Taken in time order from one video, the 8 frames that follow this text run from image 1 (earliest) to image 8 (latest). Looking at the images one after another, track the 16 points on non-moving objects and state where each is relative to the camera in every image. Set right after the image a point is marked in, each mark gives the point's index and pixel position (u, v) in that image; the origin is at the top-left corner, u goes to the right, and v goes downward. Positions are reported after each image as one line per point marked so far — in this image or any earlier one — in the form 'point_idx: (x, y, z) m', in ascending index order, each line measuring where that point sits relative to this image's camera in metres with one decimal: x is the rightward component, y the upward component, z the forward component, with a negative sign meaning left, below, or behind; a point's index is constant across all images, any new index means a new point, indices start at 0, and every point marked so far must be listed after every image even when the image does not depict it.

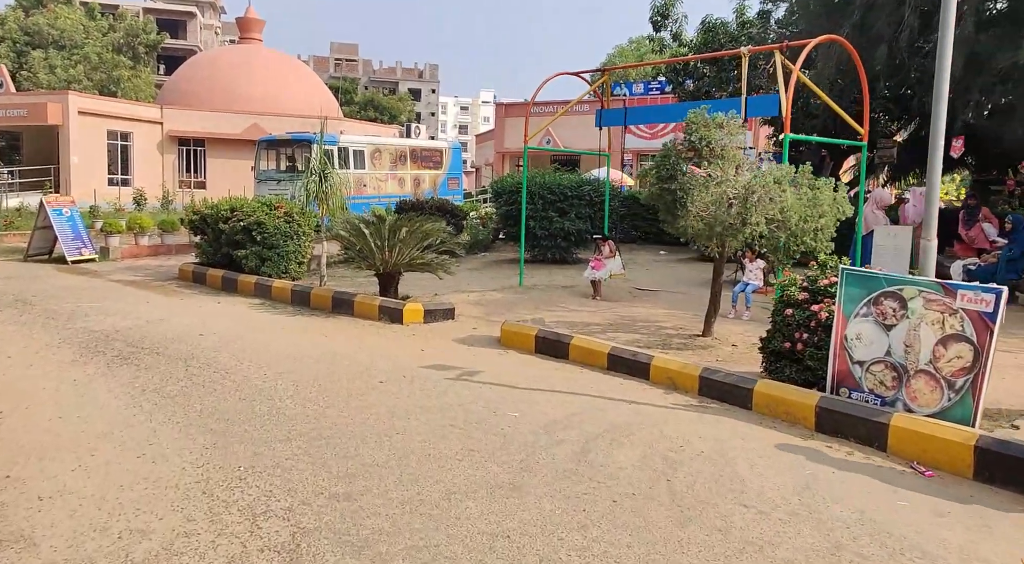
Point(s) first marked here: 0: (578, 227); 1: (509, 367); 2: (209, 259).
0: (+1.0, +0.8, +12.7) m
1: (0.0, -0.6, +6.0) m
2: (-4.4, +0.3, +11.8) m
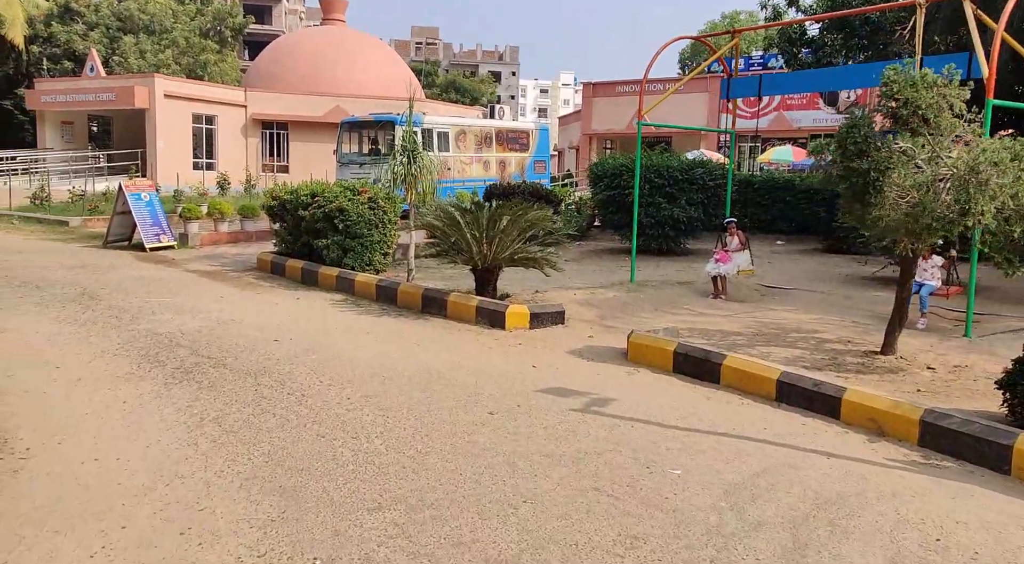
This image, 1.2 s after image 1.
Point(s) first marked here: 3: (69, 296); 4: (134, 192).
0: (+2.5, +0.9, +11.4) m
1: (+0.8, -0.7, +4.8) m
2: (-3.0, +0.5, +11.0) m
3: (-4.7, -0.2, +8.8) m
4: (-6.6, +1.6, +14.3) m
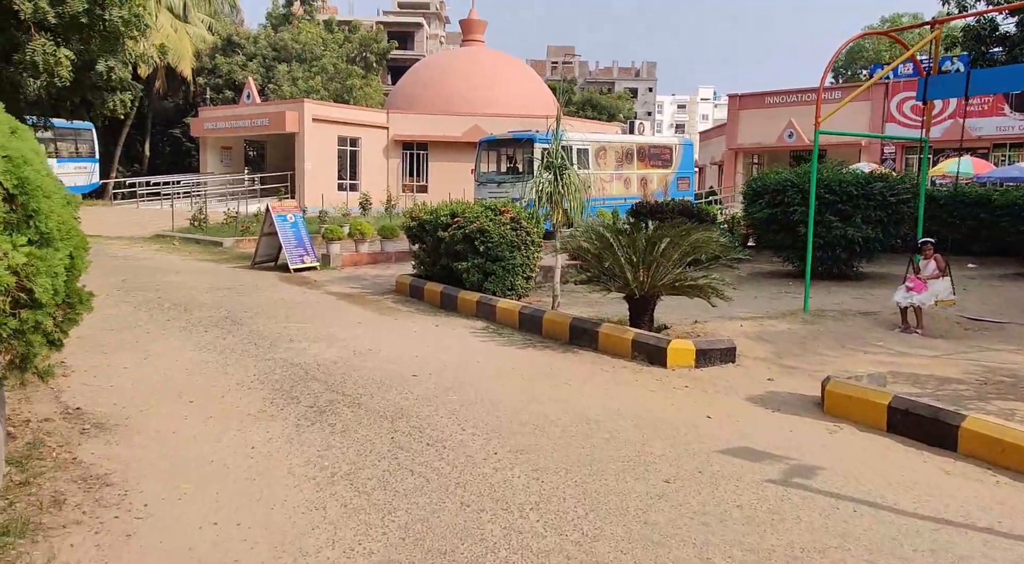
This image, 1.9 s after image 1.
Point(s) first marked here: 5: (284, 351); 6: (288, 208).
0: (+4.4, +0.6, +10.1) m
1: (+1.6, -0.9, +3.9) m
2: (-1.1, +0.2, +10.6) m
3: (-3.1, -0.4, +8.7) m
4: (-4.1, +1.2, +14.5) m
5: (-1.9, -0.6, +7.0) m
6: (-4.0, +1.3, +14.7) m
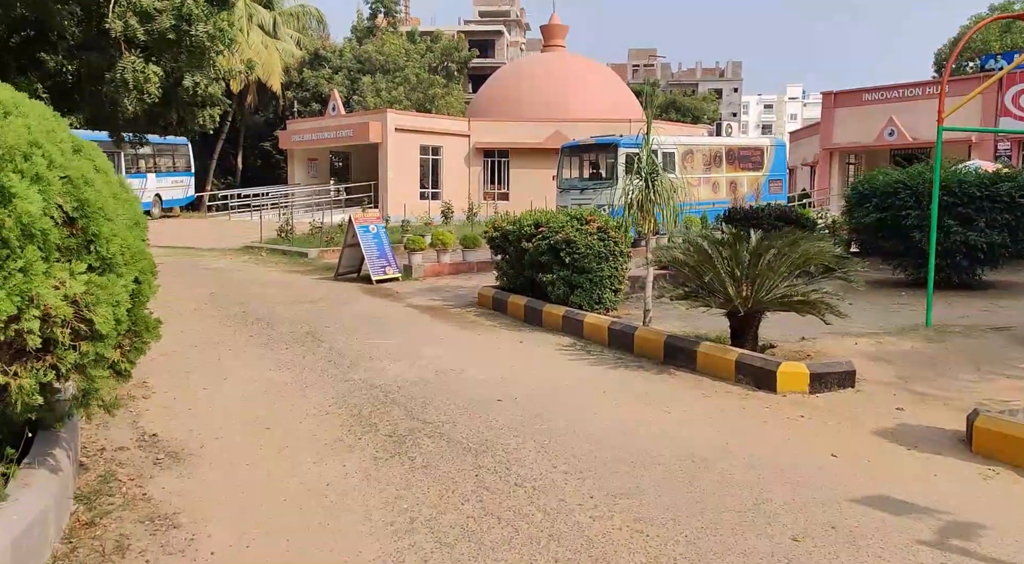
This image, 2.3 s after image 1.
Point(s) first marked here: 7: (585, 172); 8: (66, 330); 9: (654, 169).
0: (+5.4, +0.5, +9.2) m
1: (+2.1, -1.0, +3.3) m
2: (0.0, 0.0, +10.2) m
3: (-2.2, -0.6, +8.5) m
4: (-2.6, +1.0, +14.4) m
5: (-1.2, -0.7, +6.7) m
6: (-2.5, +1.1, +14.6) m
7: (+1.7, +2.6, +19.8) m
8: (-1.7, -0.2, +3.1) m
9: (+1.4, +1.1, +8.2) m
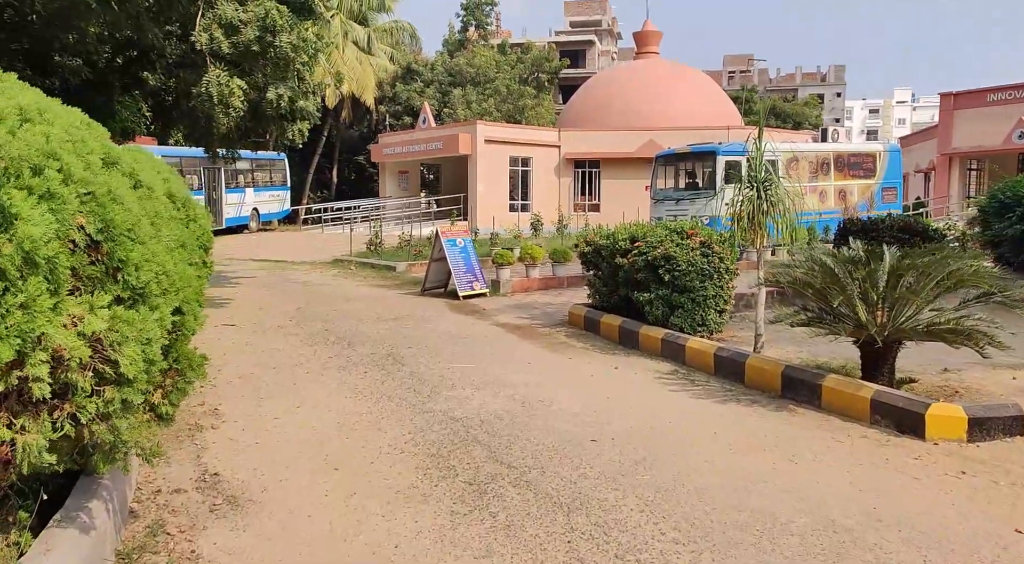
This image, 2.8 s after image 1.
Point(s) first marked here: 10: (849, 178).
0: (+6.3, +0.3, +7.9) m
1: (+2.4, -1.1, +2.4) m
2: (+1.1, -0.2, +9.5) m
3: (-1.3, -0.7, +8.0) m
4: (-1.0, +0.8, +14.0) m
5: (-0.5, -0.9, +6.1) m
6: (-0.9, +0.9, +14.1) m
7: (+3.9, +2.3, +18.9) m
8: (-1.3, -0.3, +2.6) m
9: (+2.3, +0.9, +7.4) m
10: (+7.8, +2.4, +19.0) m
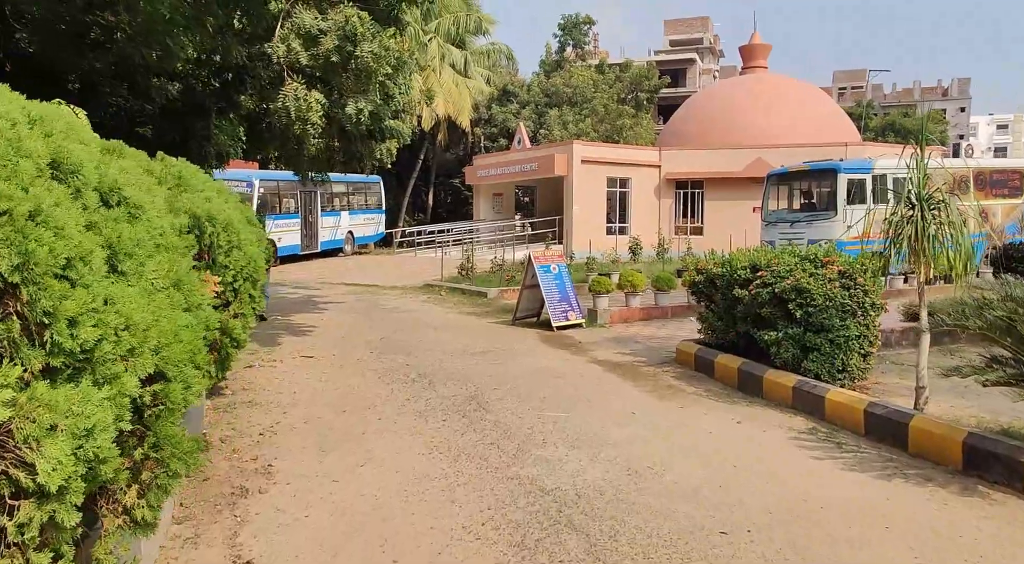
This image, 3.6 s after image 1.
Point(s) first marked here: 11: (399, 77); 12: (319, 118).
0: (+7.1, -0.1, +6.1) m
1: (+2.5, -1.2, +1.0) m
2: (+2.1, -0.6, +8.3) m
3: (-0.5, -1.0, +7.1) m
4: (+0.5, +0.3, +13.0) m
5: (+0.1, -1.1, +5.1) m
6: (+0.7, +0.4, +13.1) m
7: (+6.0, +1.7, +17.3) m
8: (-1.1, -0.4, +1.7) m
9: (+3.1, +0.6, +6.1) m
10: (+9.9, +1.8, +17.0) m
11: (-1.3, +2.4, +9.6) m
12: (-2.0, +1.8, +8.7) m
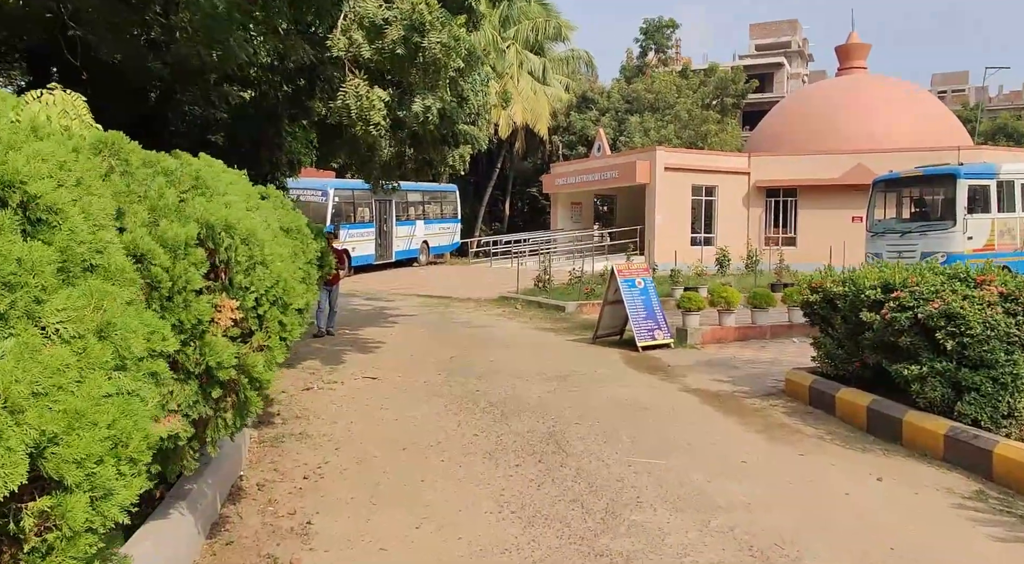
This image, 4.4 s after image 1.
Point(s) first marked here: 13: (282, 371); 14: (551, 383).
0: (+7.6, -0.3, +4.5) m
1: (+2.6, -1.3, -0.2) m
2: (+2.8, -0.7, +7.1) m
3: (+0.2, -1.2, +6.1) m
4: (+1.7, +0.1, +11.9) m
5: (+0.6, -1.3, +4.1) m
6: (+1.9, +0.2, +12.0) m
7: (+7.5, +1.4, +15.7) m
8: (-1.0, -0.5, +0.8) m
9: (+3.6, +0.5, +4.8) m
10: (+11.4, +1.4, +15.1) m
11: (-0.4, +2.2, +8.7) m
12: (-1.2, +1.6, +7.9) m
13: (-2.6, -1.0, +9.4) m
14: (+0.4, -1.1, +8.8) m
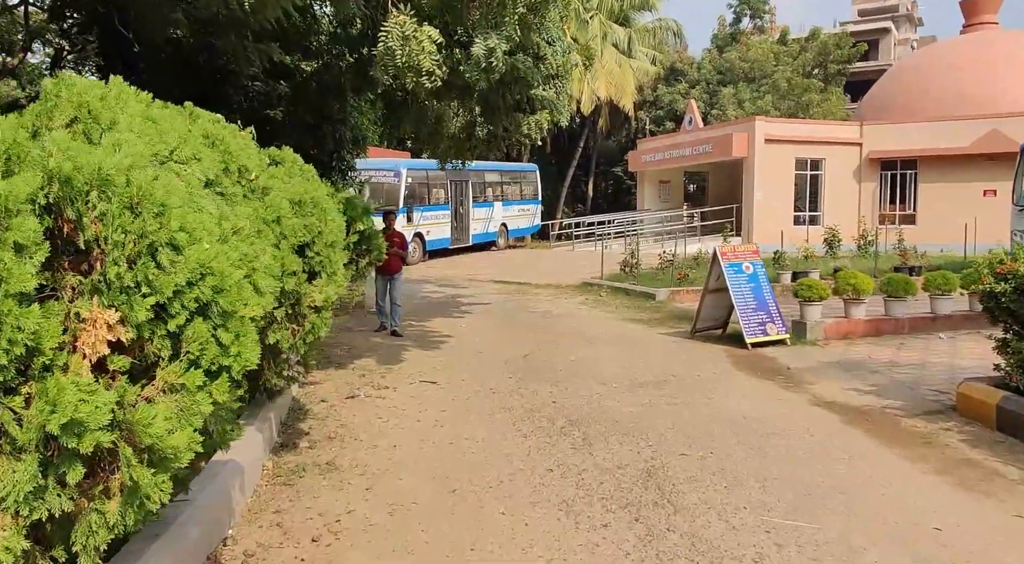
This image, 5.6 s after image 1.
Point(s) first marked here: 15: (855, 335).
0: (+7.9, -0.2, +2.1) m
1: (+2.4, -1.4, -2.0) m
2: (+3.4, -0.6, +5.2) m
3: (+0.6, -1.1, +4.5) m
4: (+2.7, +0.3, +10.1) m
5: (+0.8, -1.2, +2.5) m
6: (+2.9, +0.4, +10.2) m
7: (+9.0, +1.6, +13.3) m
8: (-1.0, -0.5, -0.6) m
9: (+3.9, +0.5, +2.9) m
10: (+12.7, +1.7, +12.2) m
11: (+0.3, +2.3, +7.1) m
12: (-0.6, +1.7, +6.4) m
13: (-1.8, -0.9, +8.1) m
14: (+1.2, -1.0, +7.2) m
15: (+4.2, -0.6, +10.0) m
